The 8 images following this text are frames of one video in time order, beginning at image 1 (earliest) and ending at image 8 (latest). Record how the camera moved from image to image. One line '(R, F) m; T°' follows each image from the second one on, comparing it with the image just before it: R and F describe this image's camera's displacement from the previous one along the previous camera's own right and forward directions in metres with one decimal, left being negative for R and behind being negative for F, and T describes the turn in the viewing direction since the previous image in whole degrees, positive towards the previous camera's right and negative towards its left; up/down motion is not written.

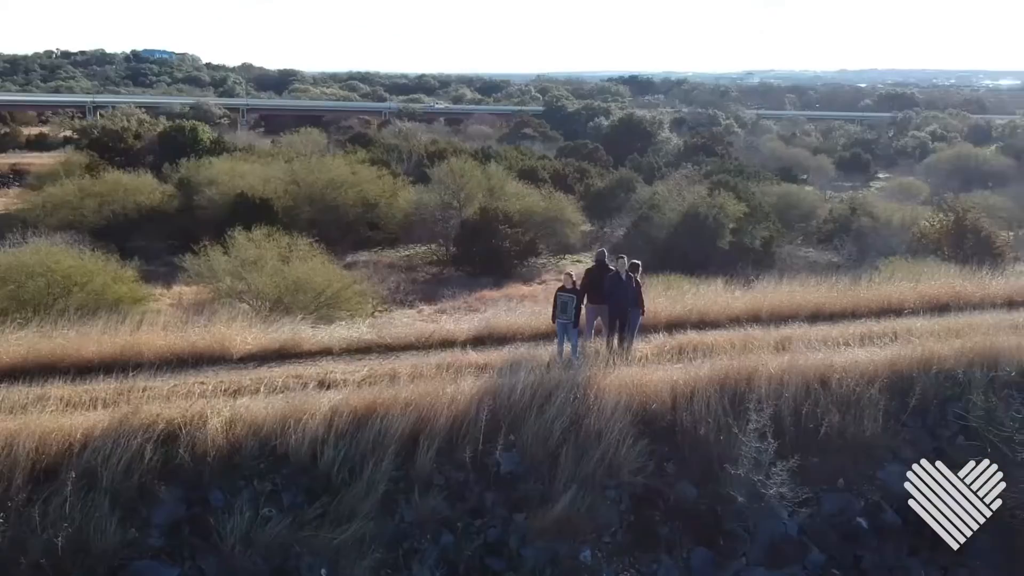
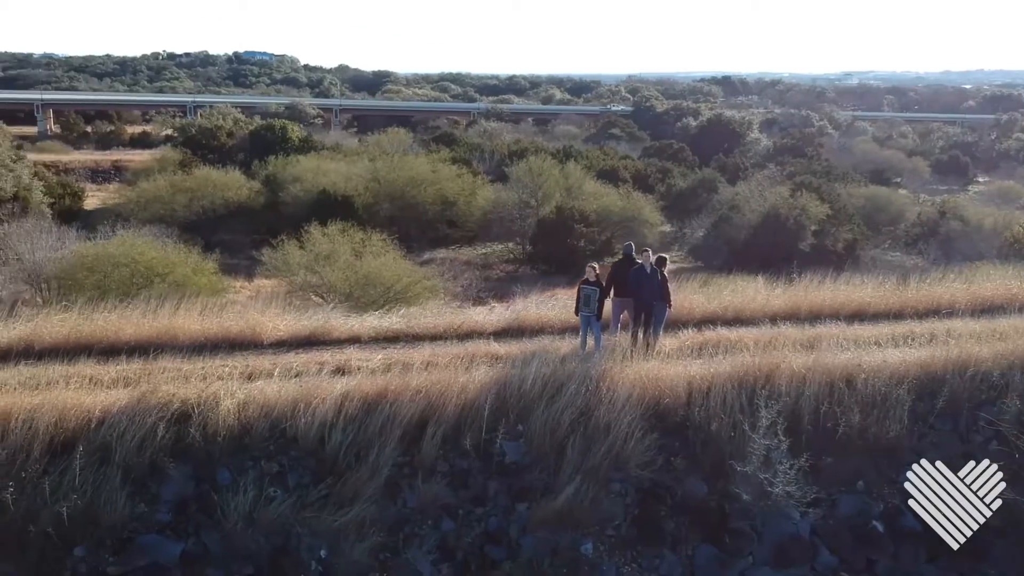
(+0.6, 0.0) m; -5°
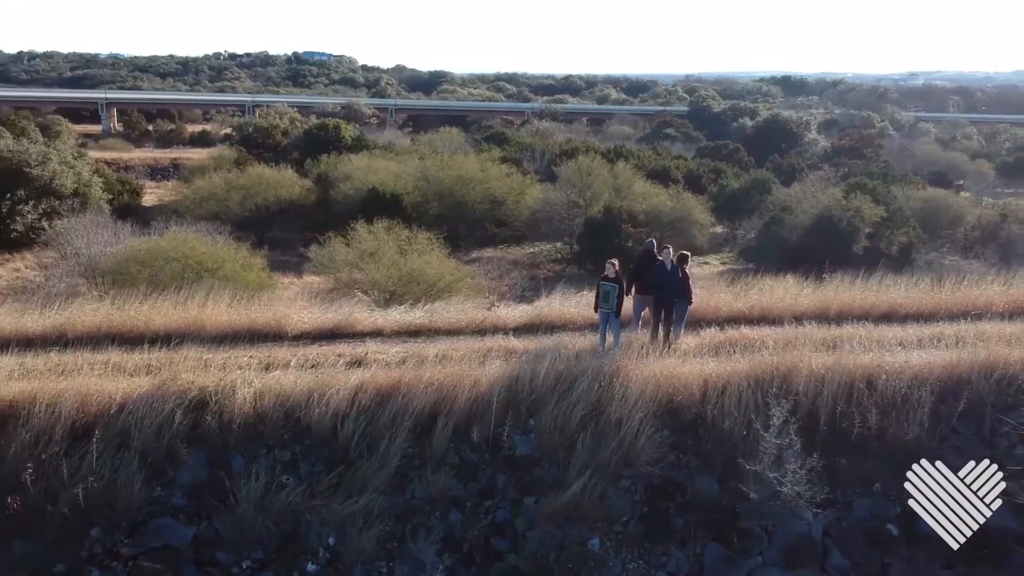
(+0.3, 0.0) m; -3°
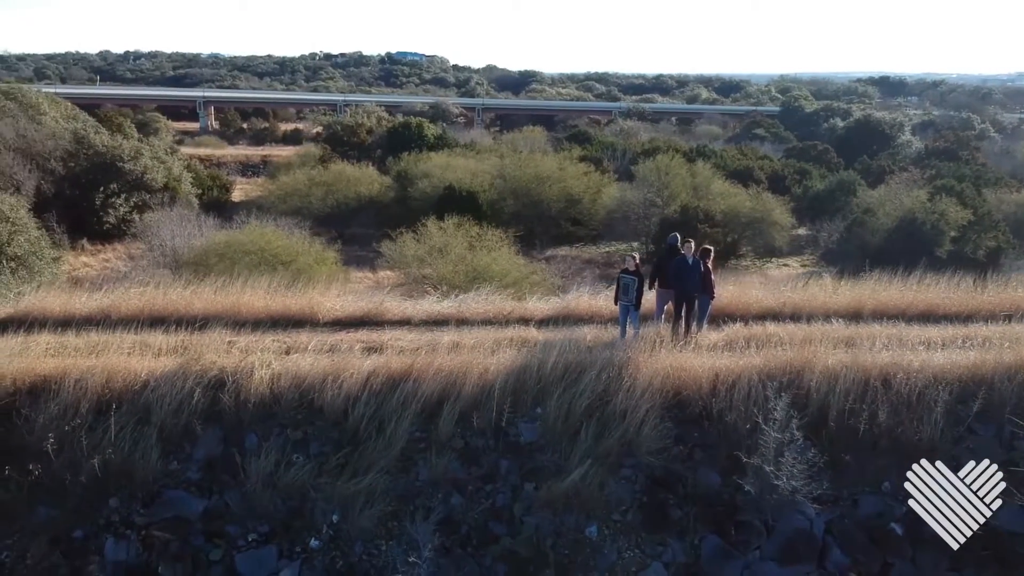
(+0.6, -0.1) m; -5°
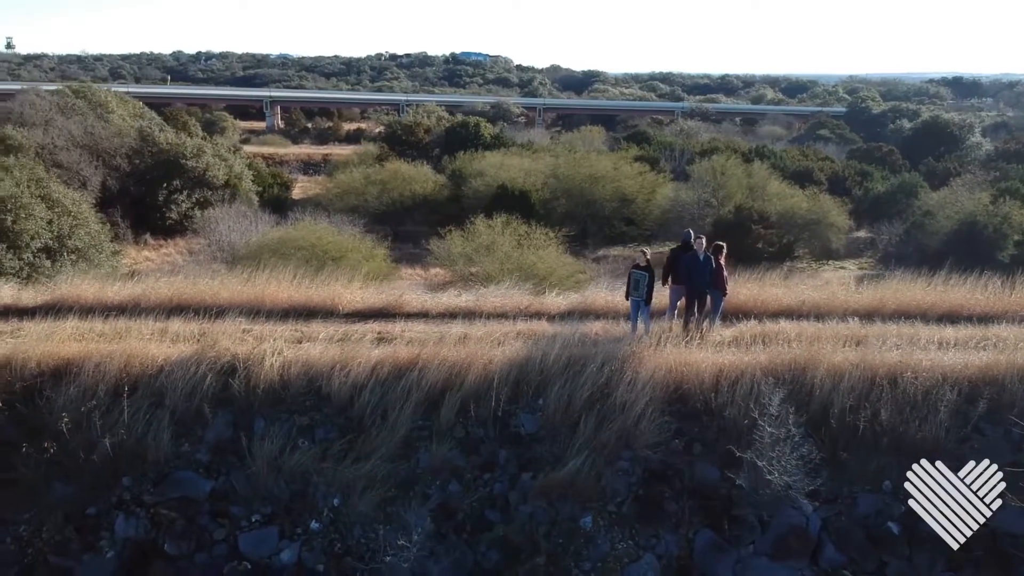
(+0.5, -0.1) m; -3°
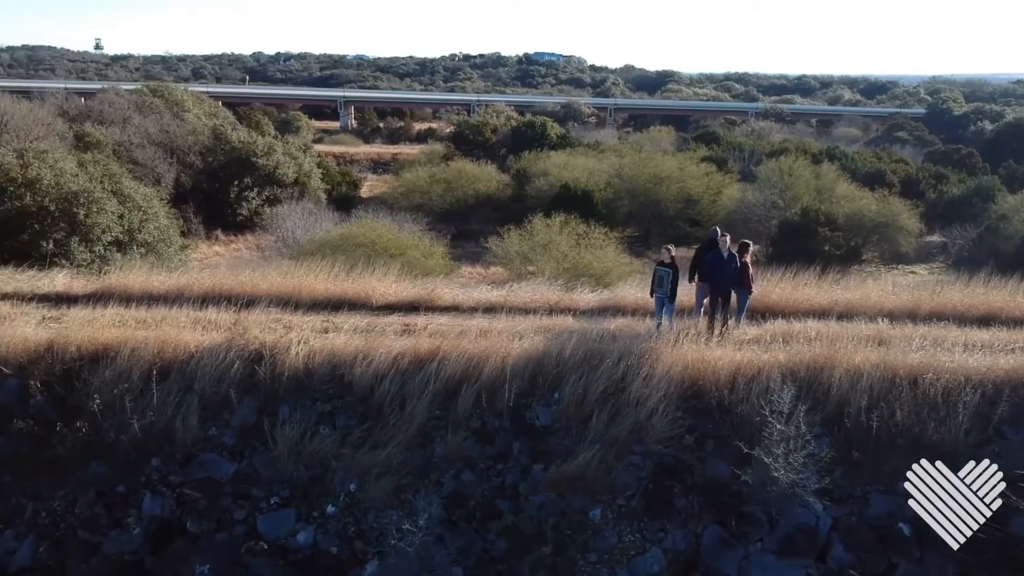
(+0.4, -0.1) m; -4°
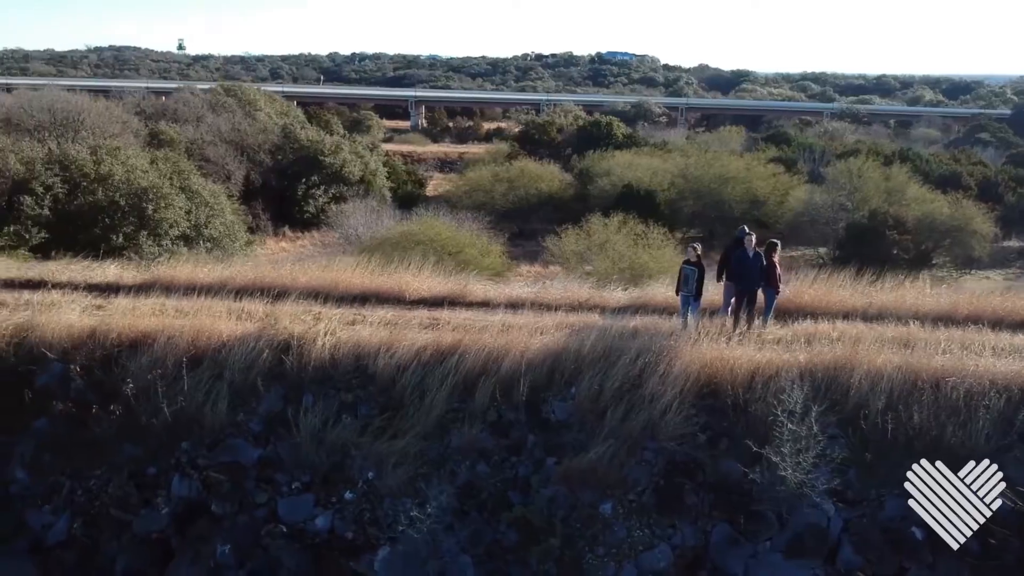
(+0.4, -0.1) m; -4°
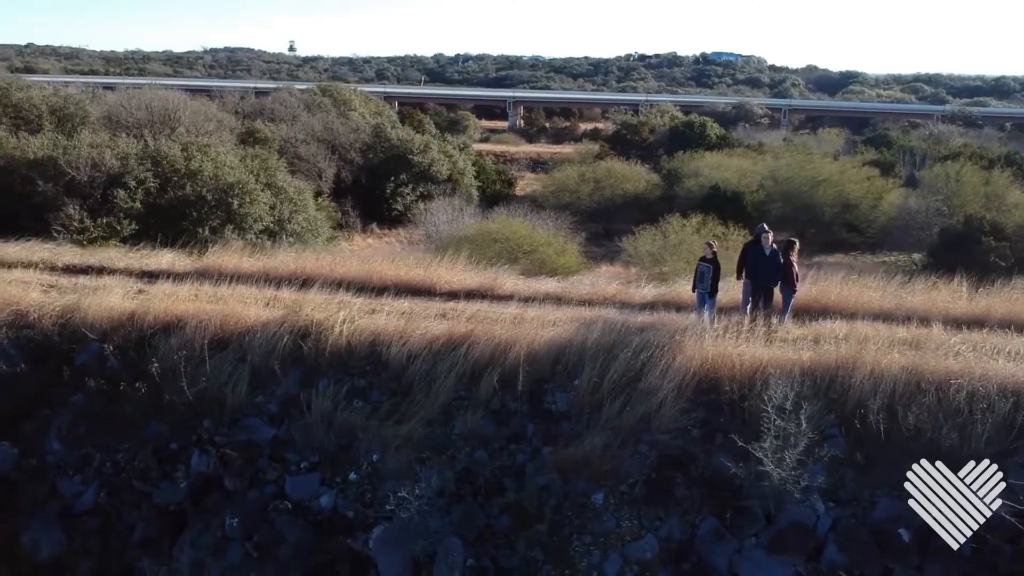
(+0.8, -0.2) m; -6°
